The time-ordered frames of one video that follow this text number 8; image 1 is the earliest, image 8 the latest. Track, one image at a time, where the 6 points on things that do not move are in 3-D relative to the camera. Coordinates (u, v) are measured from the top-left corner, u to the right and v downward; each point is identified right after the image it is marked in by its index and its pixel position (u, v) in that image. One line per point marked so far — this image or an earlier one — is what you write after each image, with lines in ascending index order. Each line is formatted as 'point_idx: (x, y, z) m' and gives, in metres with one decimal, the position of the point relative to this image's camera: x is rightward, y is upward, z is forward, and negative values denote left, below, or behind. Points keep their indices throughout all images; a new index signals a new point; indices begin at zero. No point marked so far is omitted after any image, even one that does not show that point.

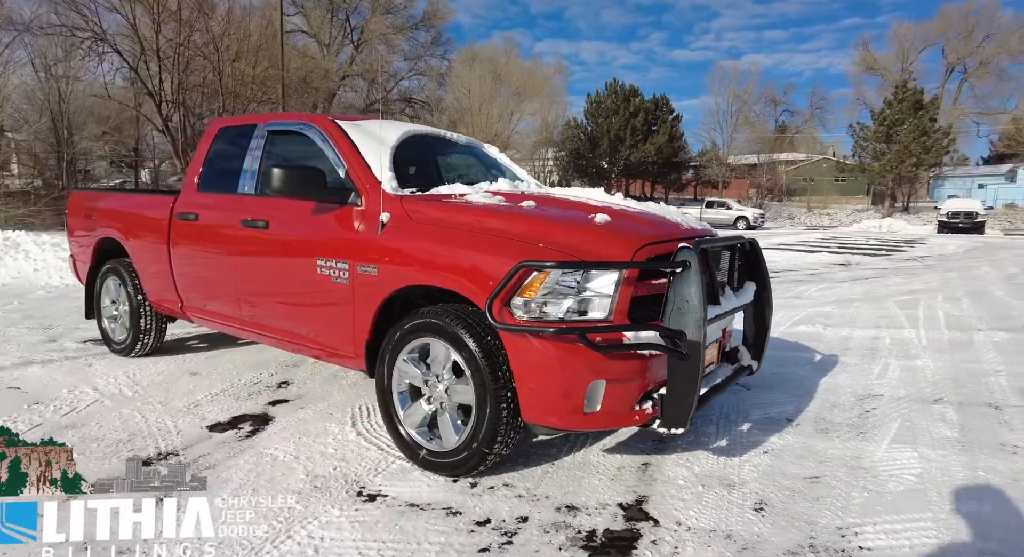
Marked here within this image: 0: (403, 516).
0: (-0.4, -1.0, +2.2) m
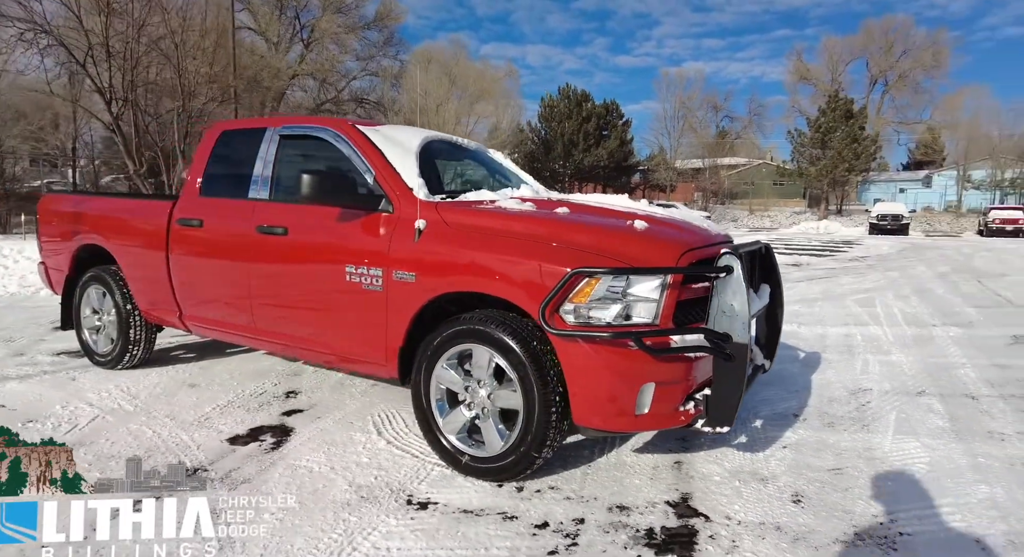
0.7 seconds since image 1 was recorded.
0: (-0.2, -1.0, +2.2) m
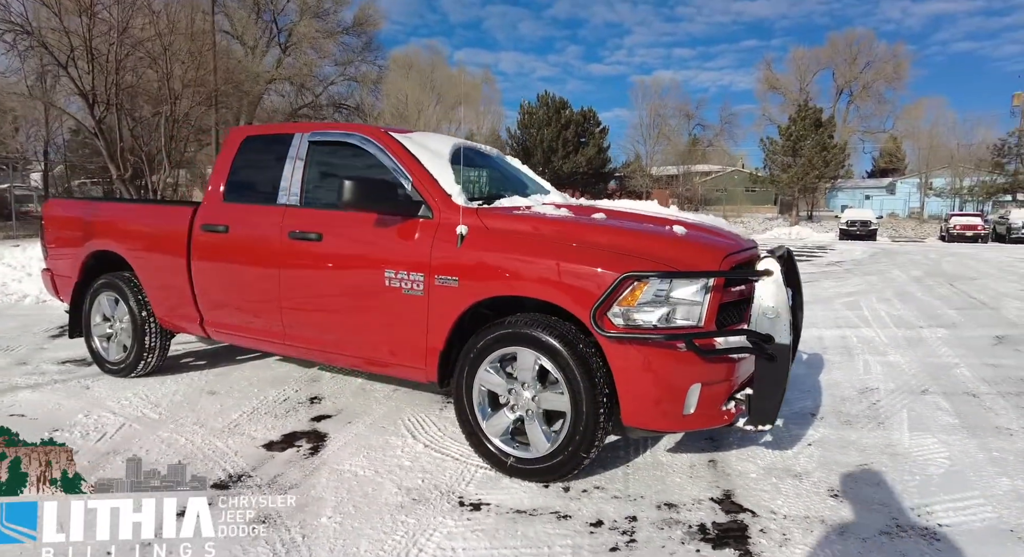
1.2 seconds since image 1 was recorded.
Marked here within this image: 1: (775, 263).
0: (0.0, -1.0, +2.2) m
1: (+1.3, +0.1, +2.5) m
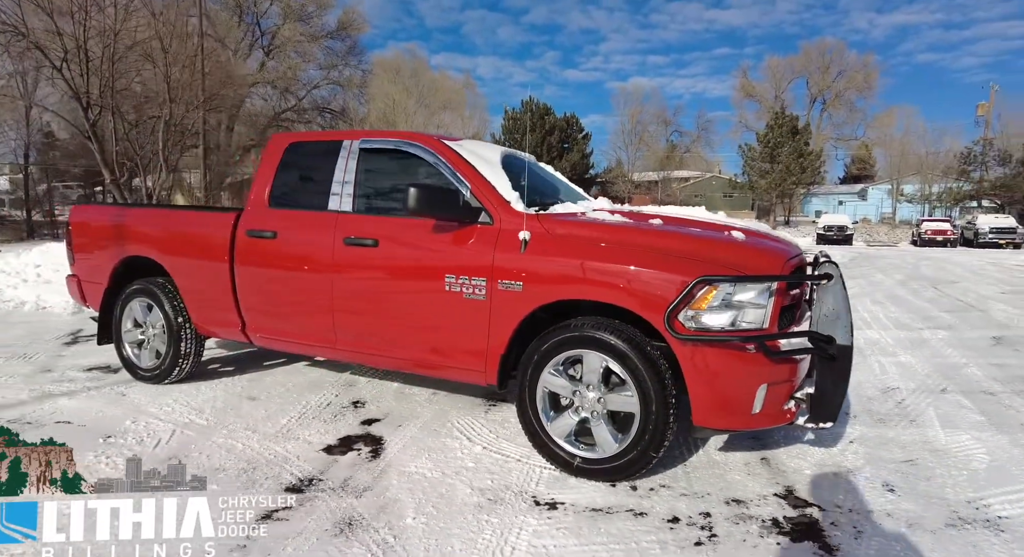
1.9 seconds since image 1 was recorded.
0: (+0.4, -1.0, +2.3) m
1: (+1.6, +0.1, +2.6) m
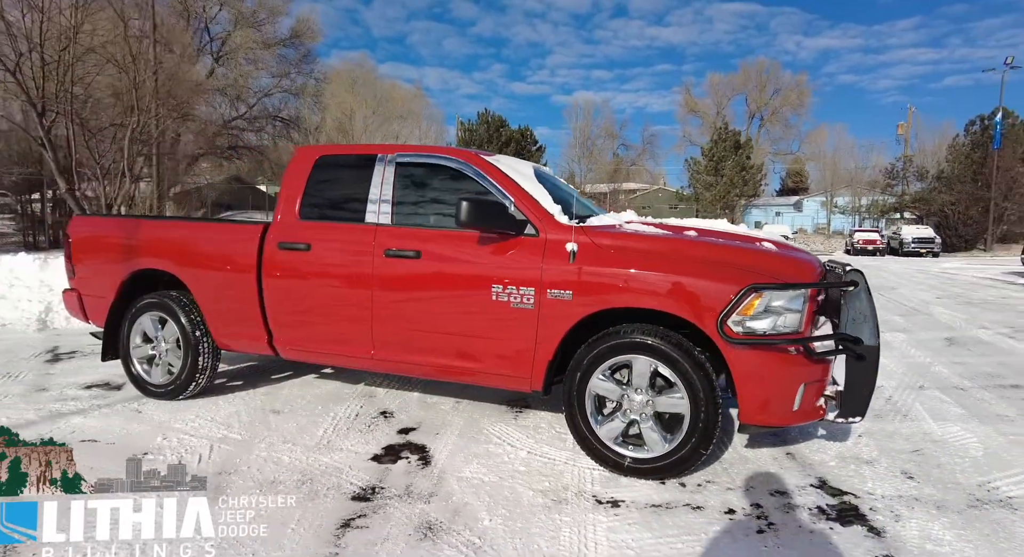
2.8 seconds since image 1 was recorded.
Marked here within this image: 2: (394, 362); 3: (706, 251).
0: (+0.7, -1.1, +2.4) m
1: (+1.9, 0.0, +2.8) m
2: (-0.8, -0.5, +3.4) m
3: (+1.0, +0.2, +2.8) m
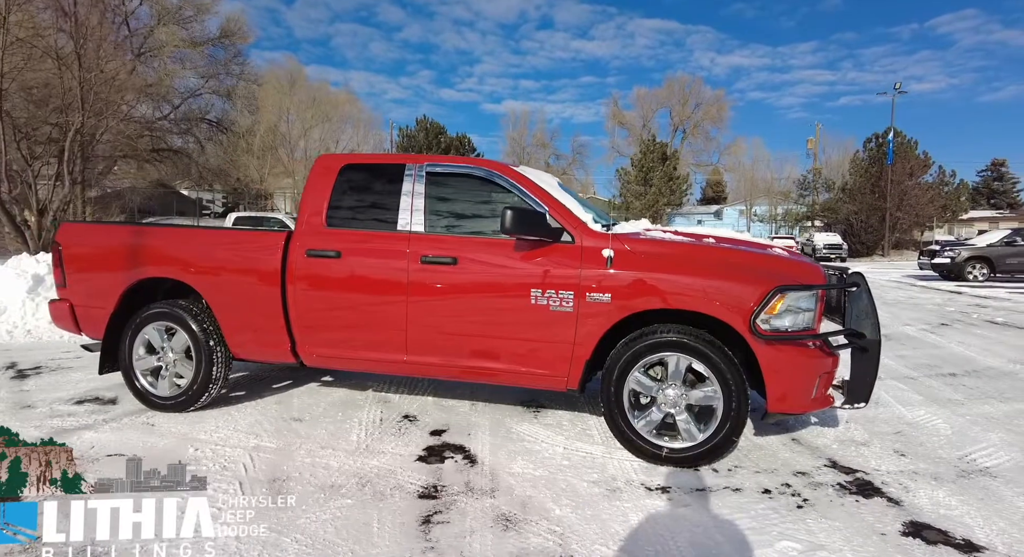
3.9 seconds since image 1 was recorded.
0: (+1.0, -1.1, +2.6) m
1: (+2.1, 0.0, +3.2) m
2: (-0.6, -0.6, +3.4) m
3: (+1.3, +0.1, +3.1) m
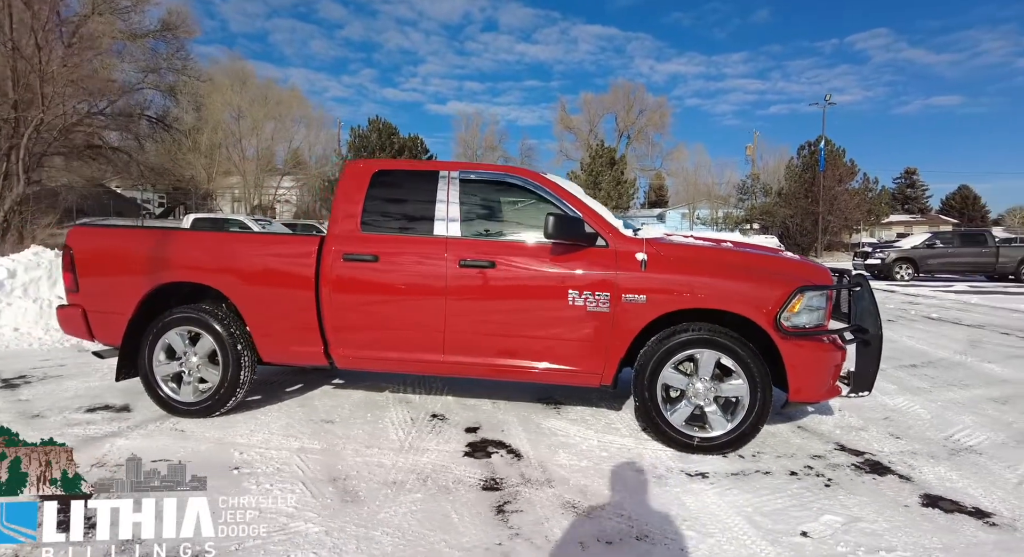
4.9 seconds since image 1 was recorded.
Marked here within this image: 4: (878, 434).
0: (+1.3, -1.1, +2.9) m
1: (+2.3, 0.0, +3.5) m
2: (-0.3, -0.6, +3.6) m
3: (+1.5, +0.1, +3.4) m
4: (+2.5, -1.1, +3.6) m
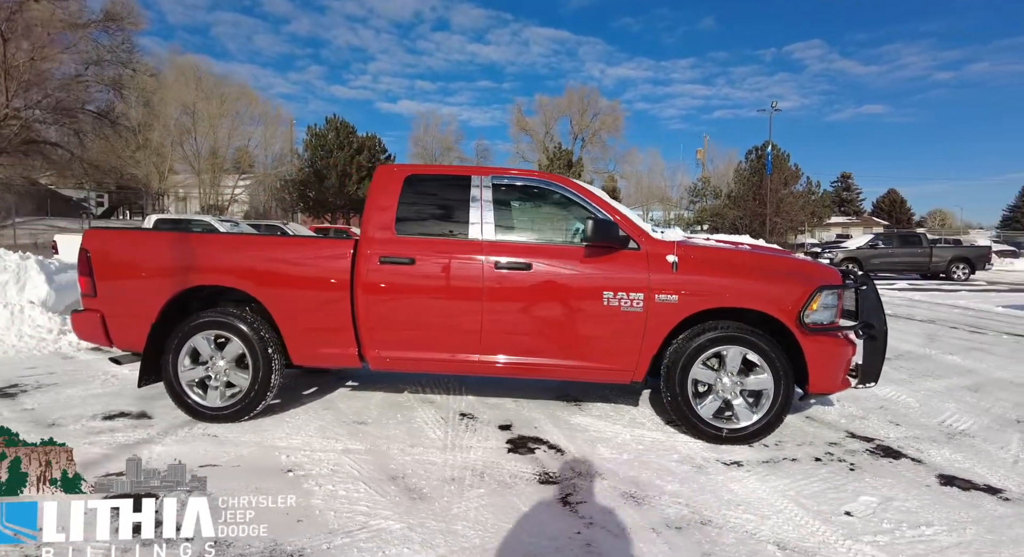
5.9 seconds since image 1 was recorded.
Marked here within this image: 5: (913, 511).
0: (+1.5, -1.1, +3.1) m
1: (+2.5, 0.0, +3.8) m
2: (-0.1, -0.6, +3.7) m
3: (+1.7, +0.1, +3.6) m
4: (+2.7, -1.1, +3.9) m
5: (+1.9, -1.1, +2.5) m
